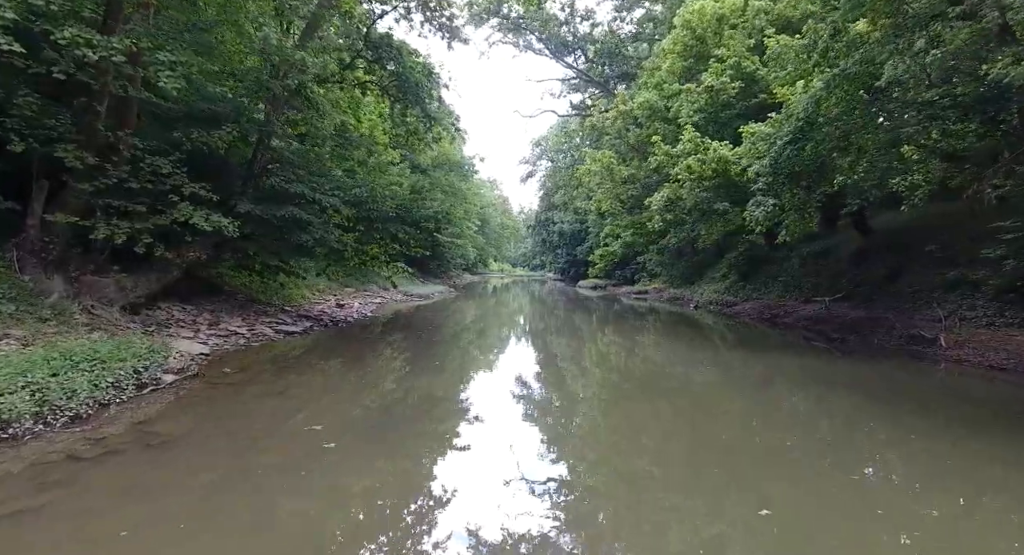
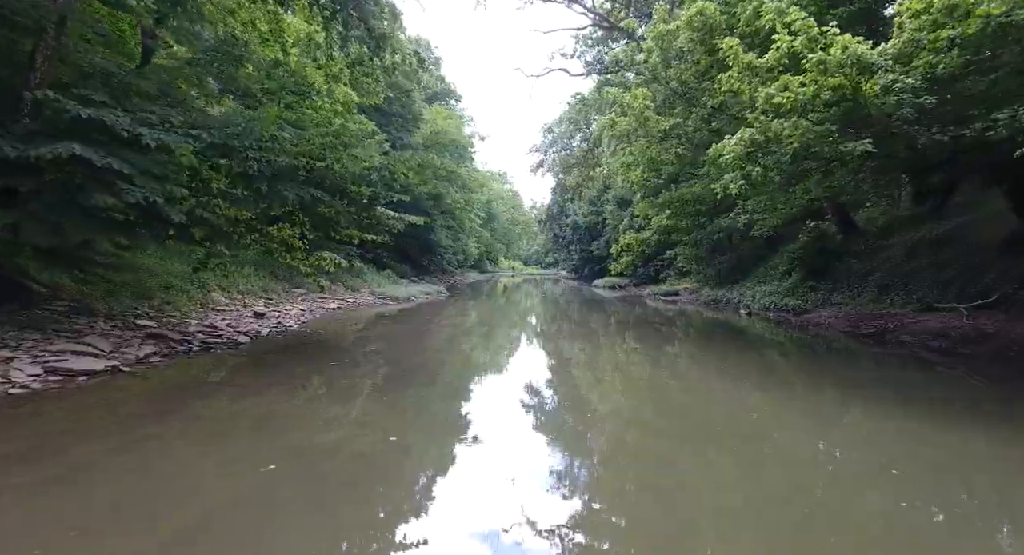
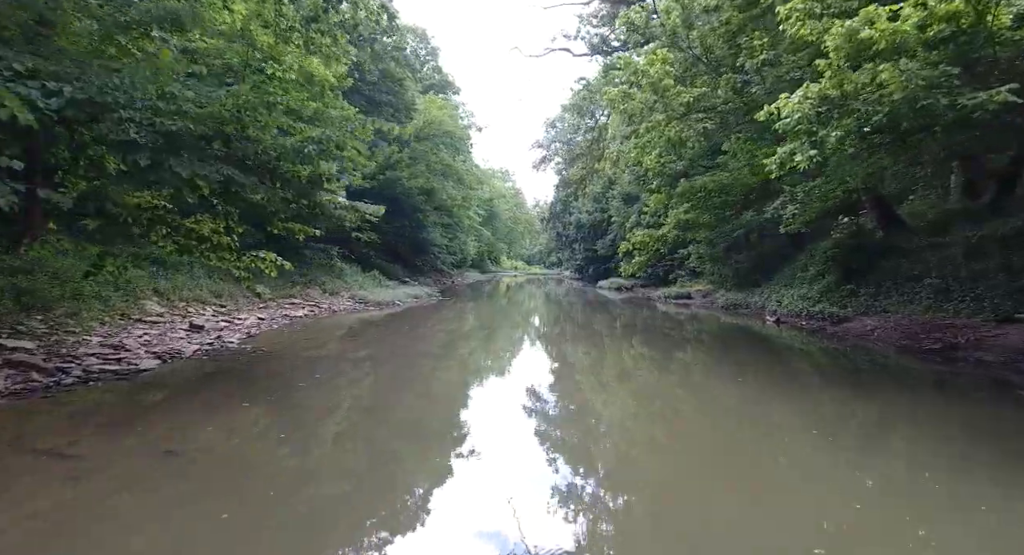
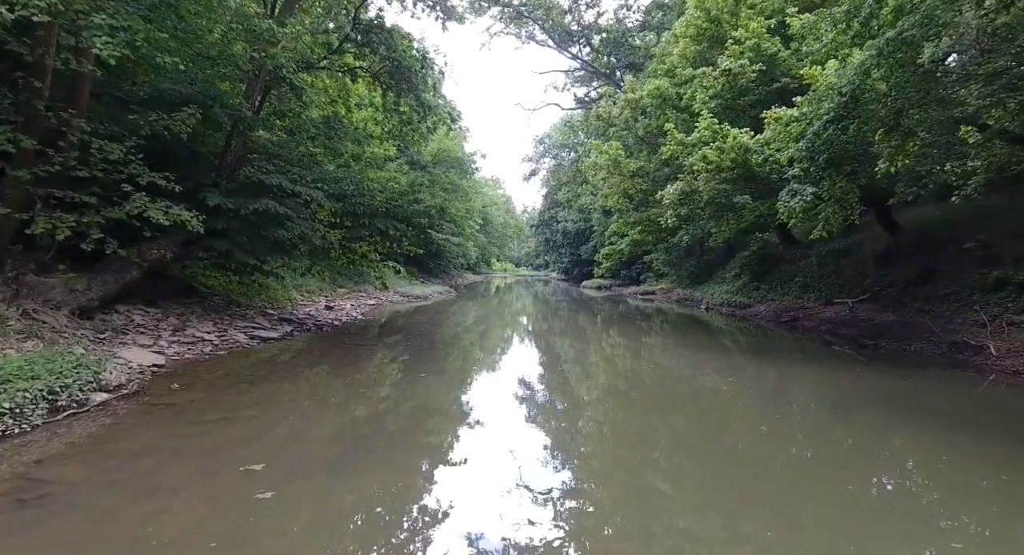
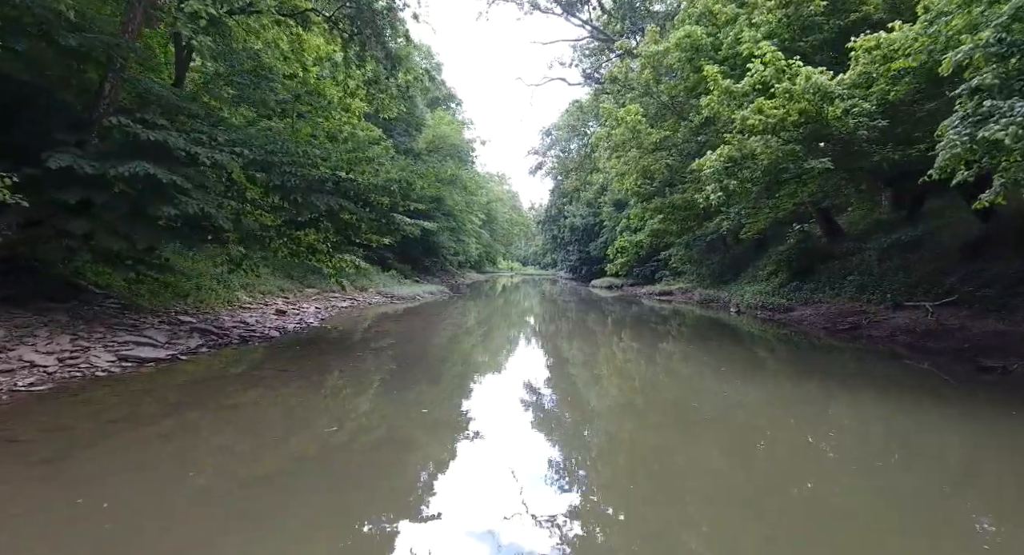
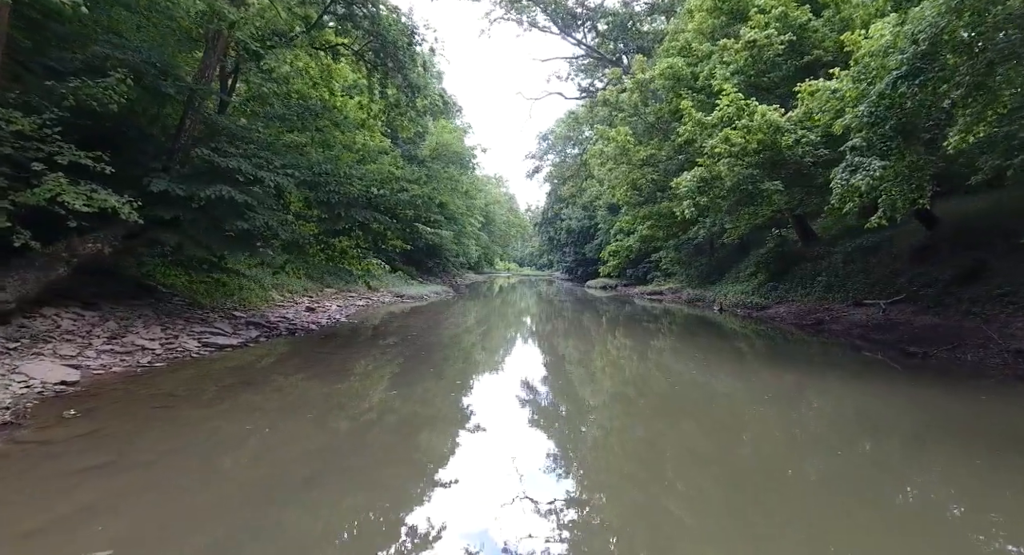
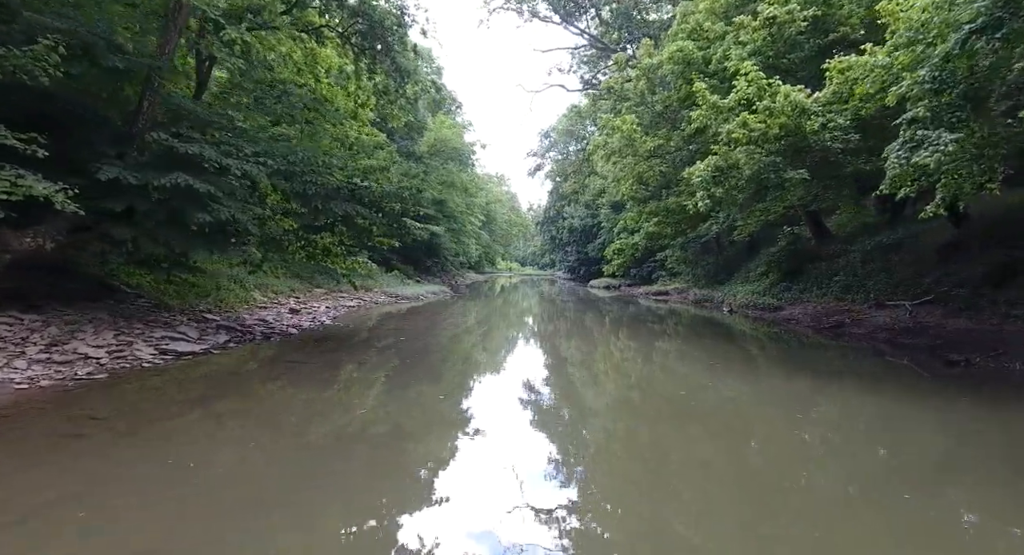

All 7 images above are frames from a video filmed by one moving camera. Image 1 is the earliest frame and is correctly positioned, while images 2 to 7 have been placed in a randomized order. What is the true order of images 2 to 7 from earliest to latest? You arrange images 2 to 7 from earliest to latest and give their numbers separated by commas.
4, 6, 7, 5, 2, 3
